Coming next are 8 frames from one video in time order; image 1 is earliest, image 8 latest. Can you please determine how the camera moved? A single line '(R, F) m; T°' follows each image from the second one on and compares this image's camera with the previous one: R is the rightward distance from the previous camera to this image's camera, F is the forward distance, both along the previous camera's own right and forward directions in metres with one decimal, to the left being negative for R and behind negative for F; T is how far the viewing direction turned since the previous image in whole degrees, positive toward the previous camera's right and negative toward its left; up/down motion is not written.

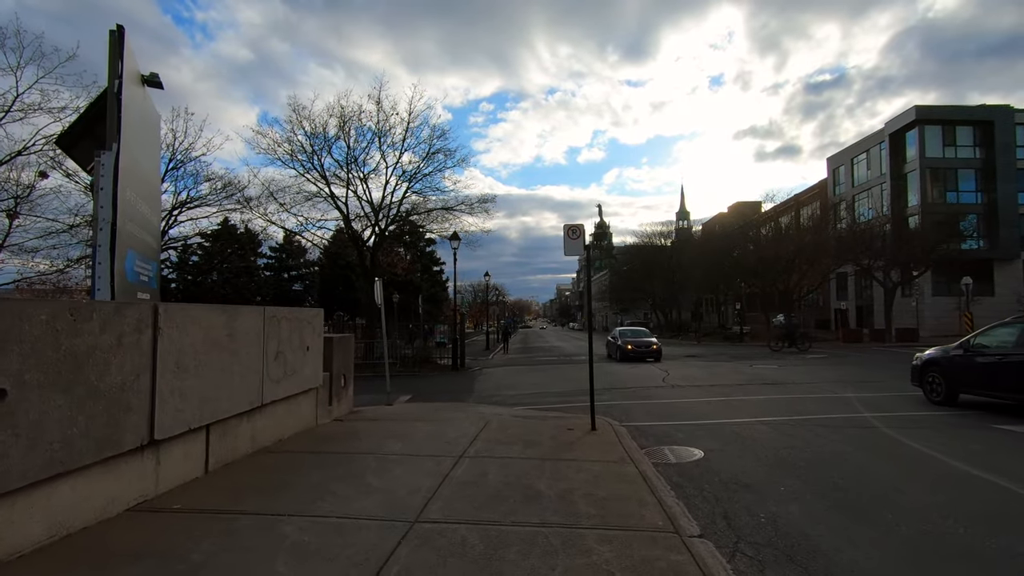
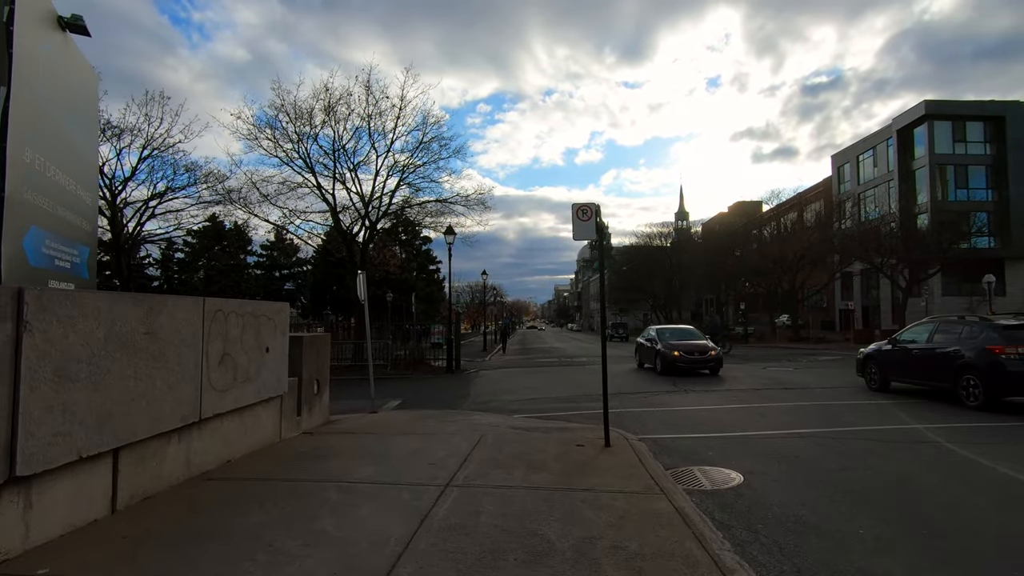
(0.0, +1.3) m; 0°
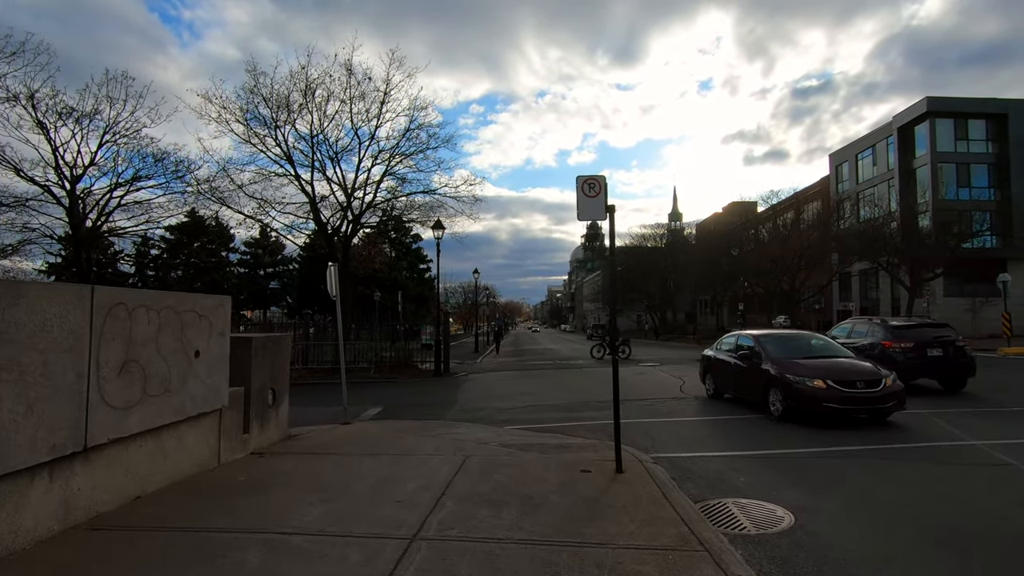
(0.0, +1.4) m; +1°
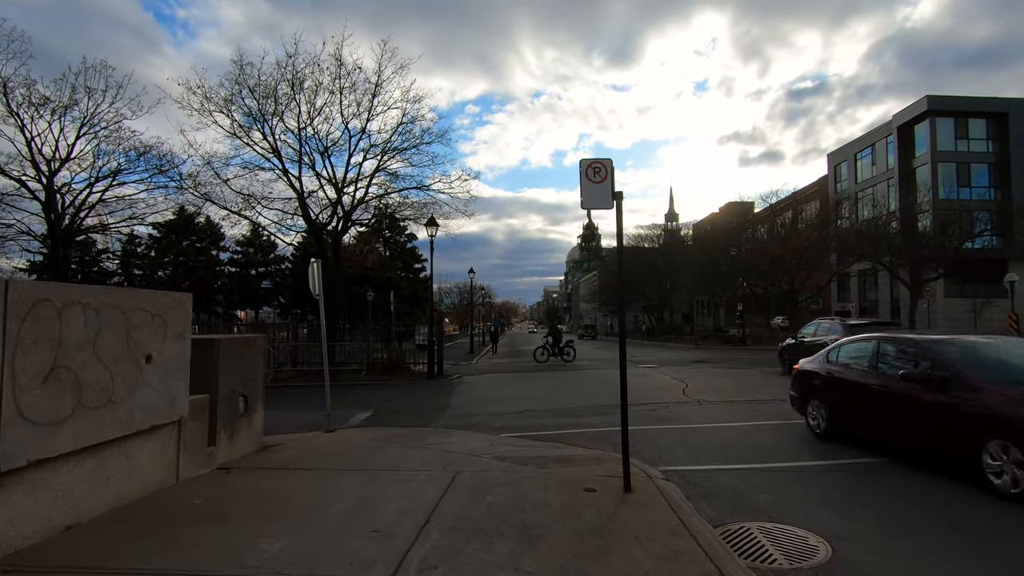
(0.0, +0.7) m; 0°
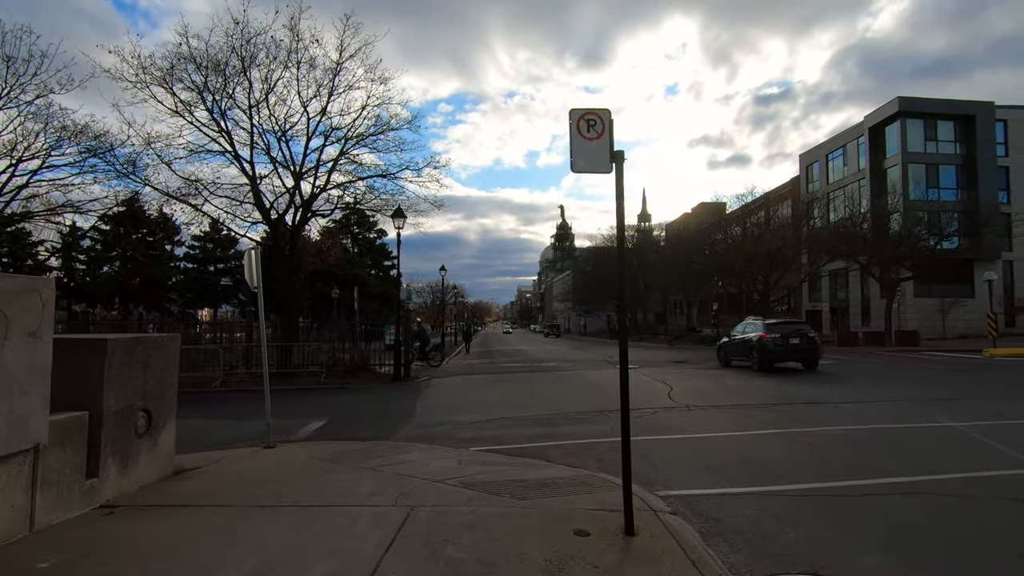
(0.0, +1.2) m; +3°
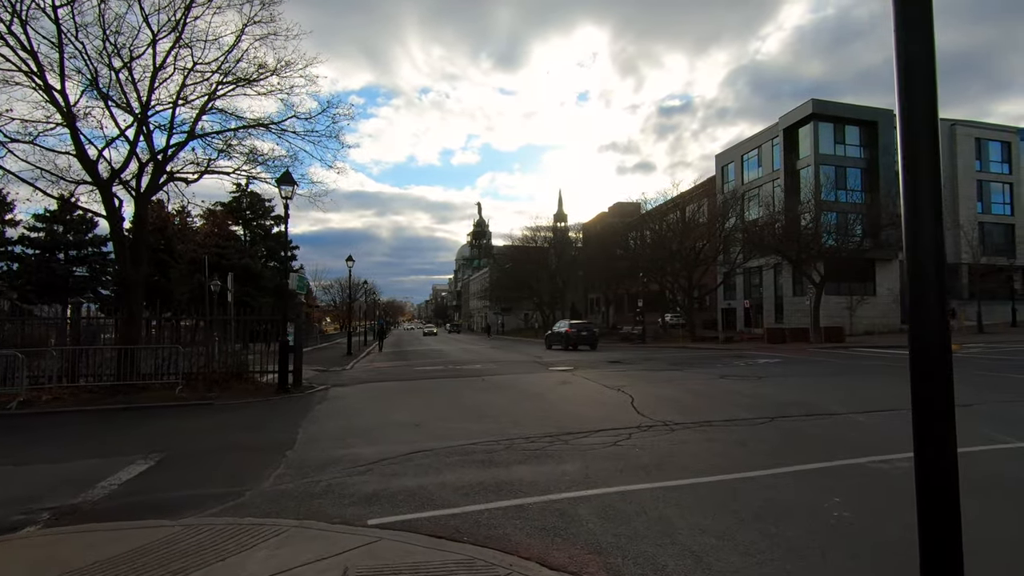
(-0.2, +3.3) m; +9°
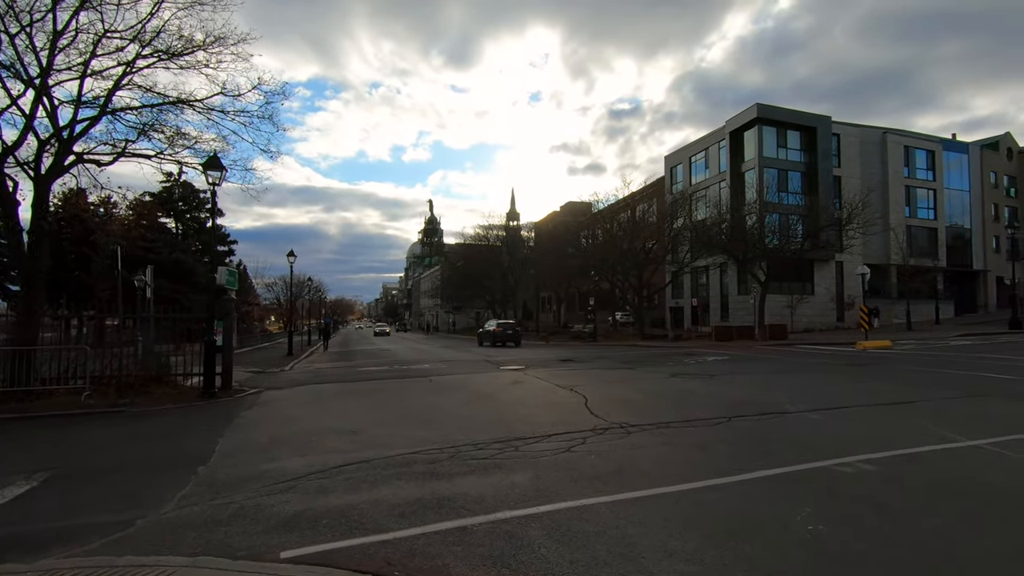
(+0.1, +0.7) m; +5°
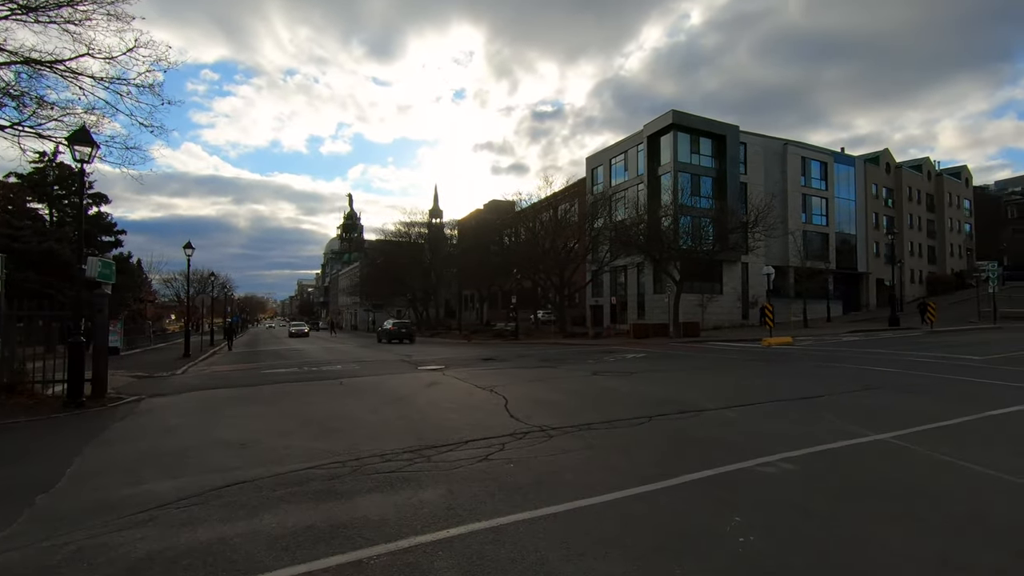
(+0.1, +0.6) m; +8°
